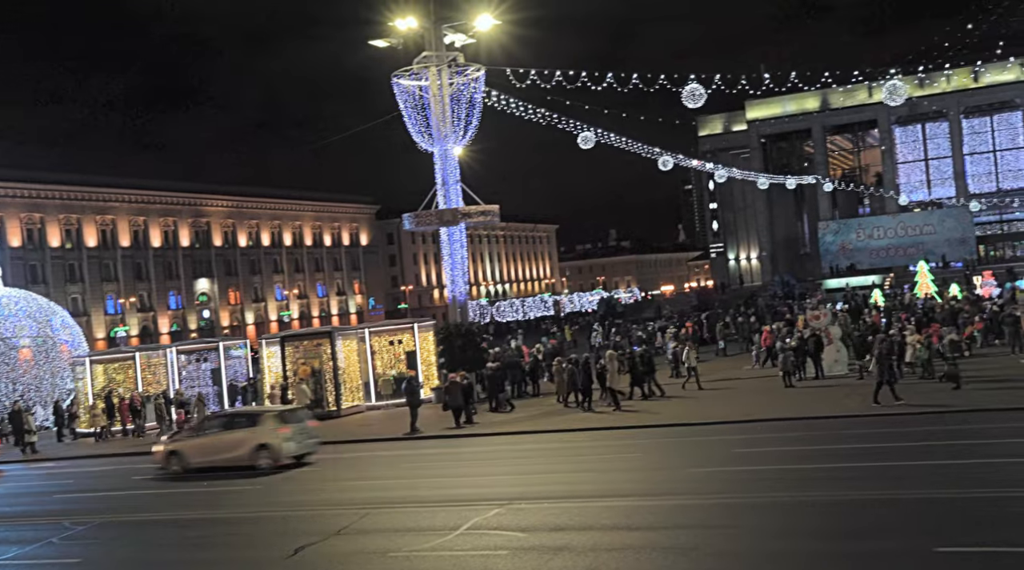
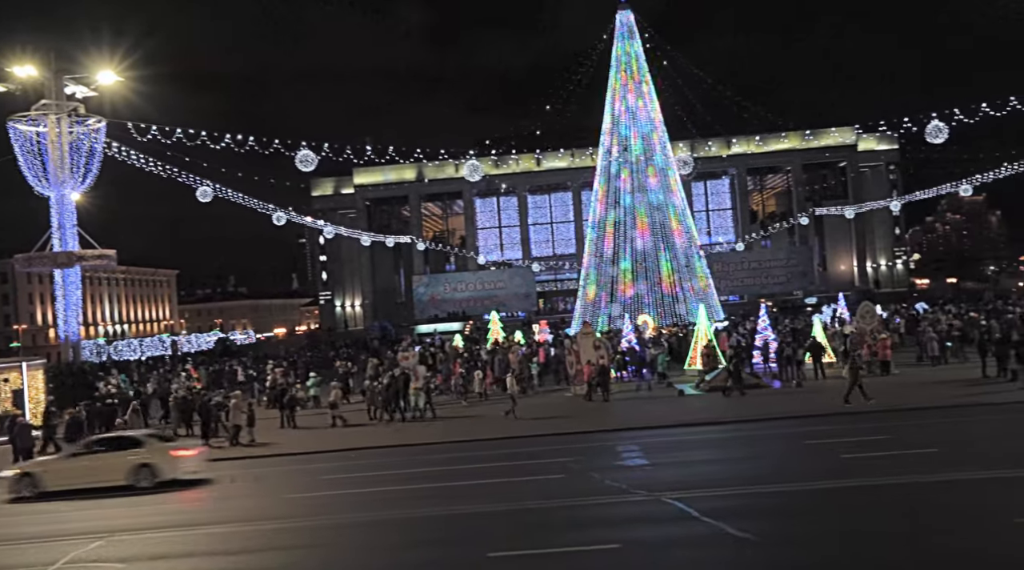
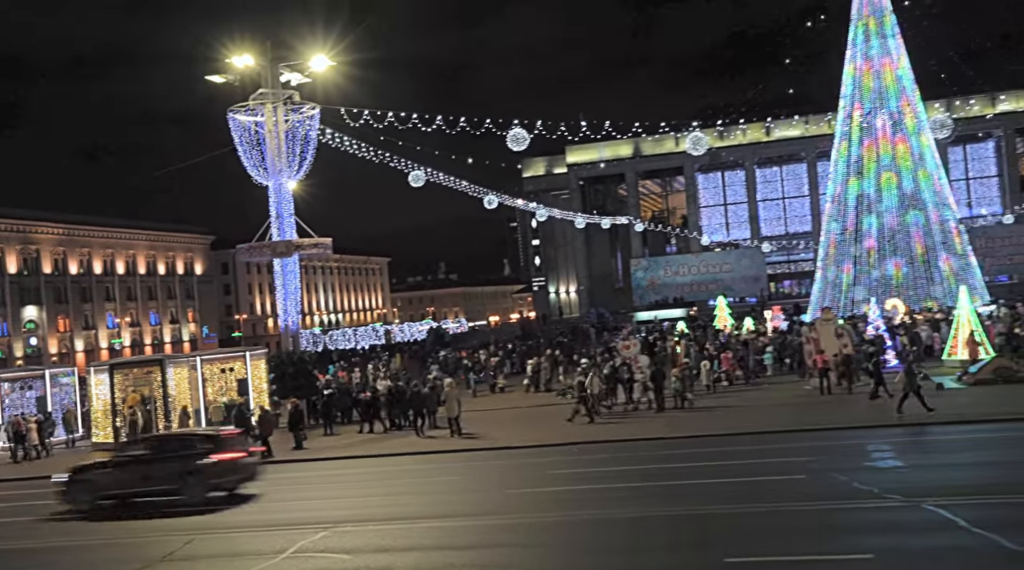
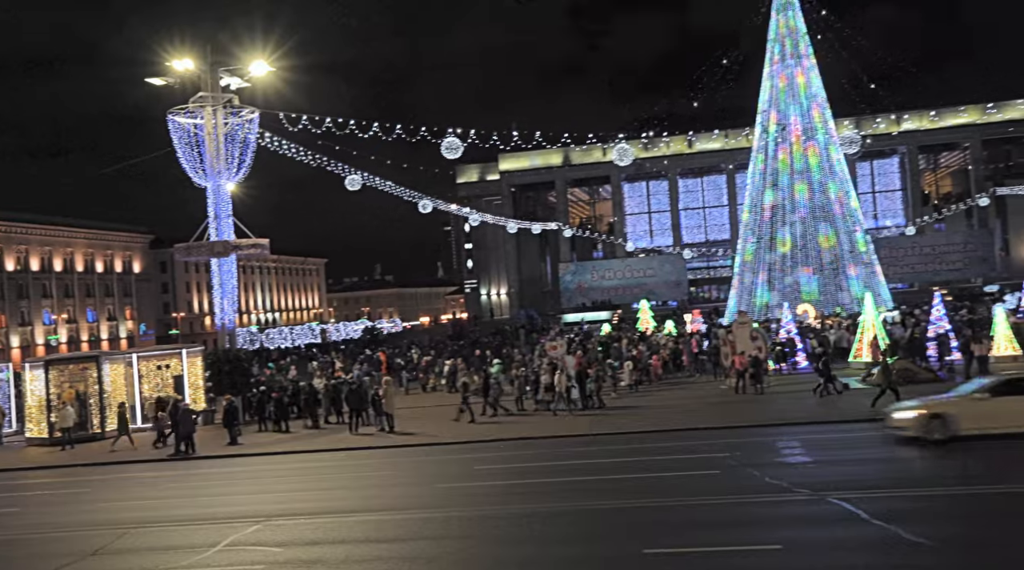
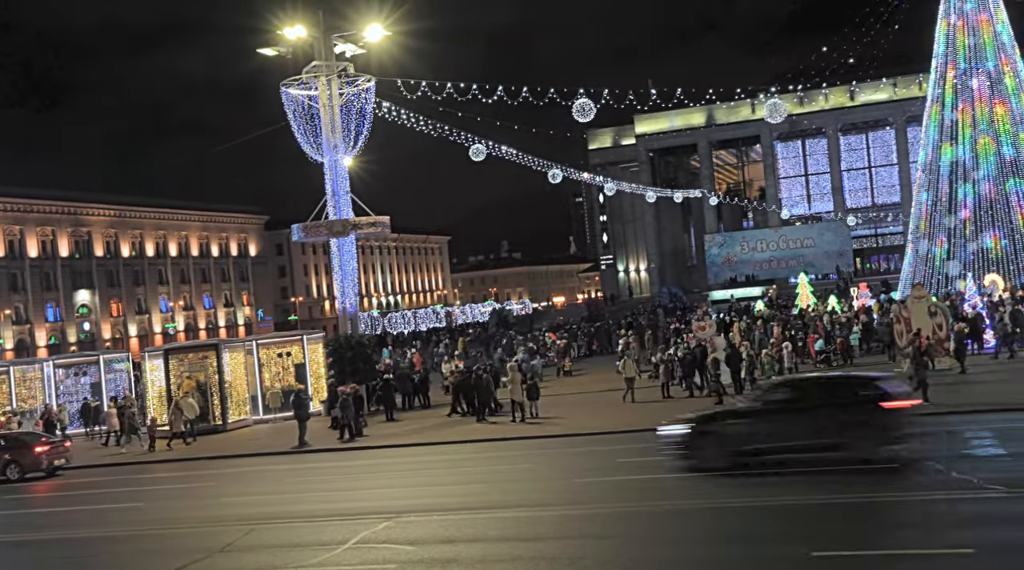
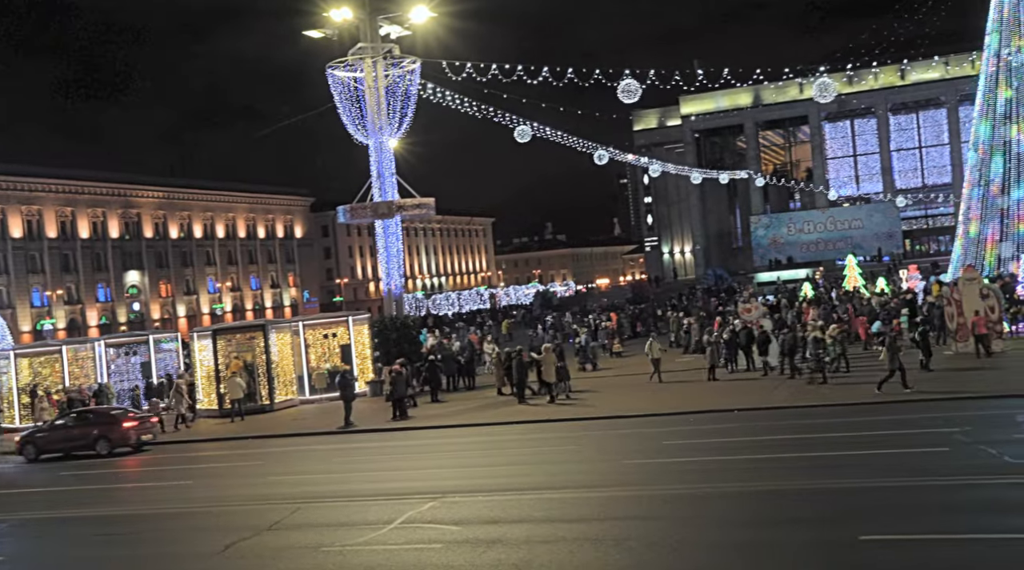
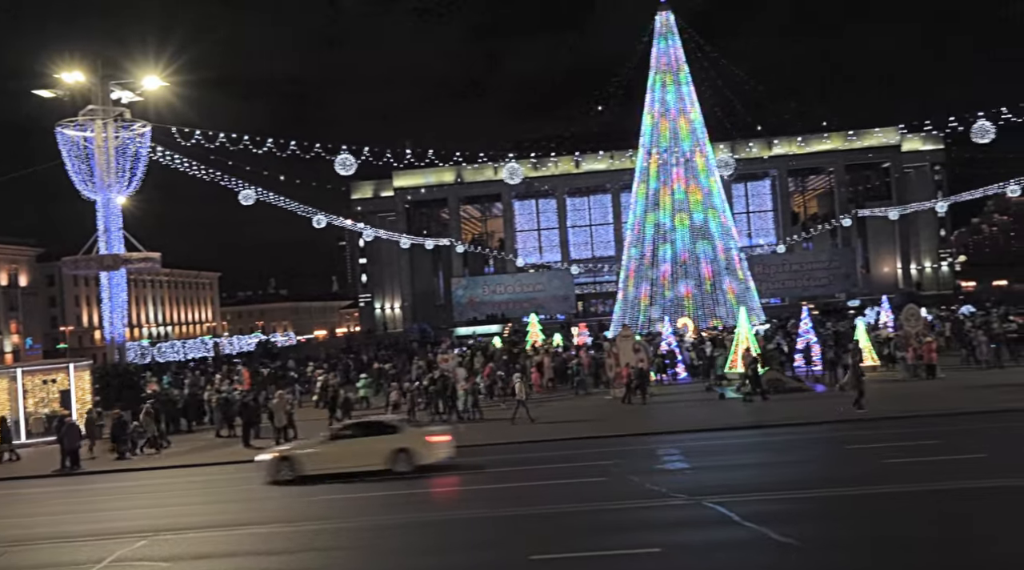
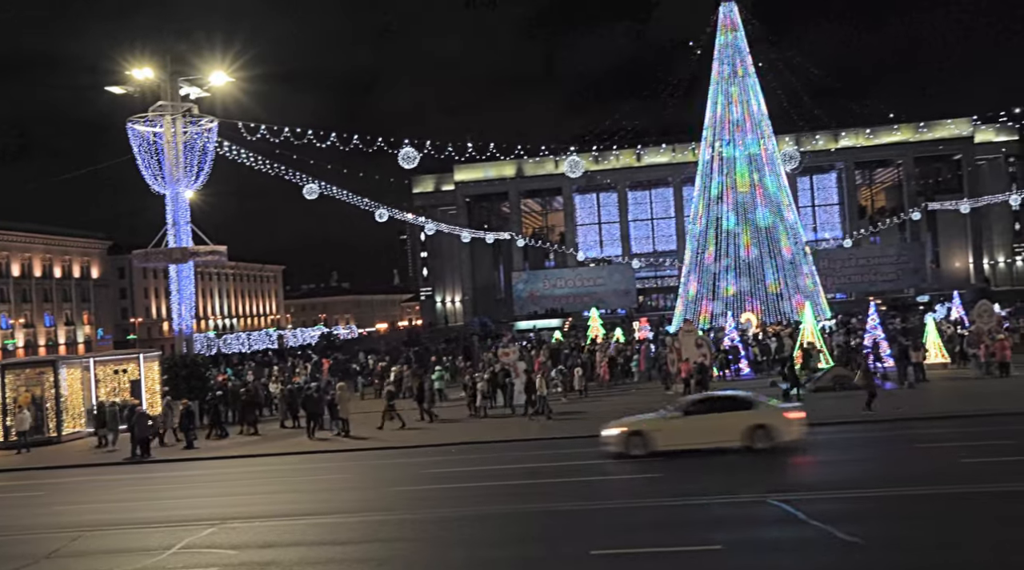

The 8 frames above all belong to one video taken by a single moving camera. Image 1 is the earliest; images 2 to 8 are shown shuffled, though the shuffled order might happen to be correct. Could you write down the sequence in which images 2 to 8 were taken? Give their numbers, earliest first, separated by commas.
6, 5, 3, 4, 8, 7, 2
